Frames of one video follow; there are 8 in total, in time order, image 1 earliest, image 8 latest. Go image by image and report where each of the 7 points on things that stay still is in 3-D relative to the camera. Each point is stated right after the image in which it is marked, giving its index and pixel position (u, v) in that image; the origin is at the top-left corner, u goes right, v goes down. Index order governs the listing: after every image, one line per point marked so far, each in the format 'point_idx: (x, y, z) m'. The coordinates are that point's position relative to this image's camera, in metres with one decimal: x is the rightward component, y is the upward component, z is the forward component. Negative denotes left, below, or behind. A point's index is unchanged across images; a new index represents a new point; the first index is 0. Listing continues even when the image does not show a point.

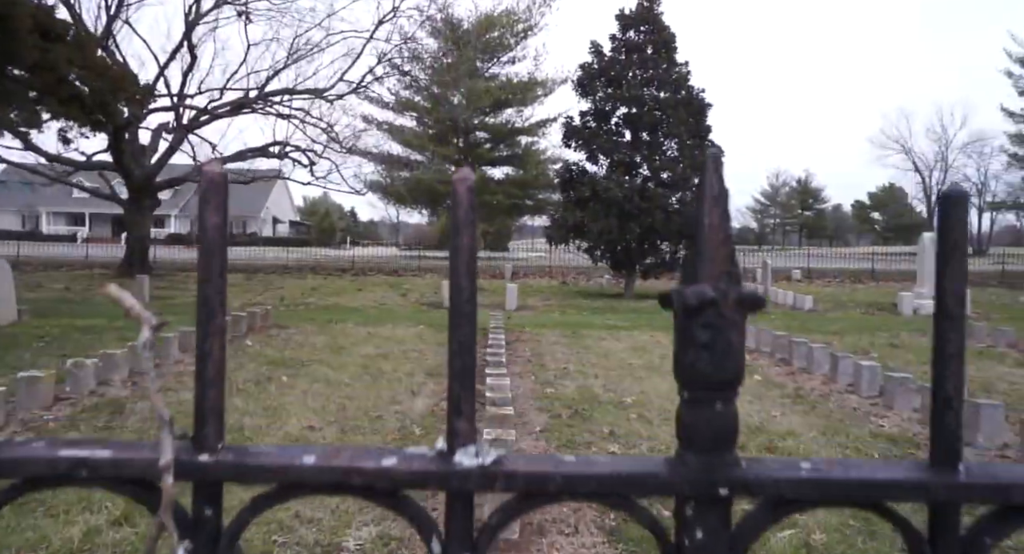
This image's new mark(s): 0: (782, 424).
0: (+3.1, -1.7, +7.5) m
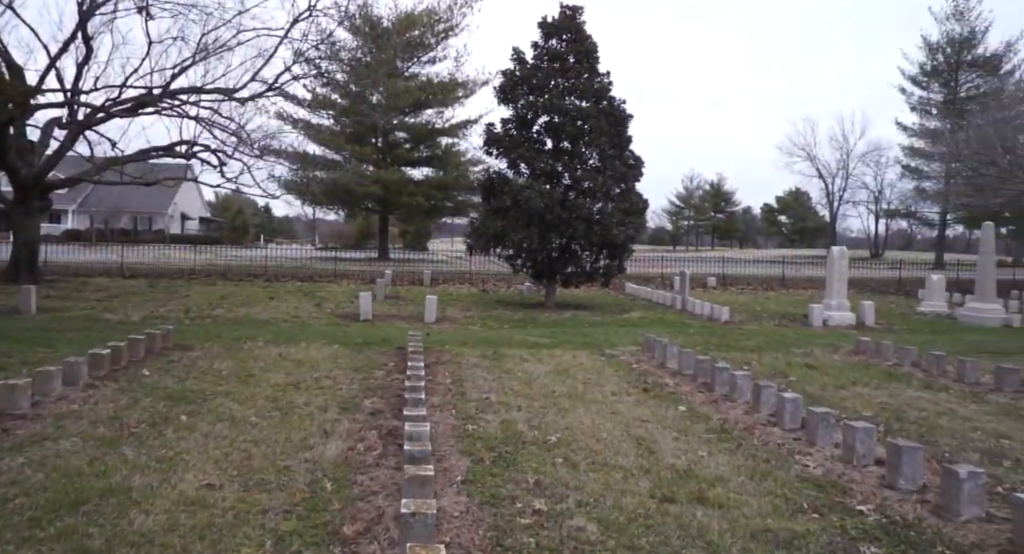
0: (+2.2, -2.2, +7.3) m
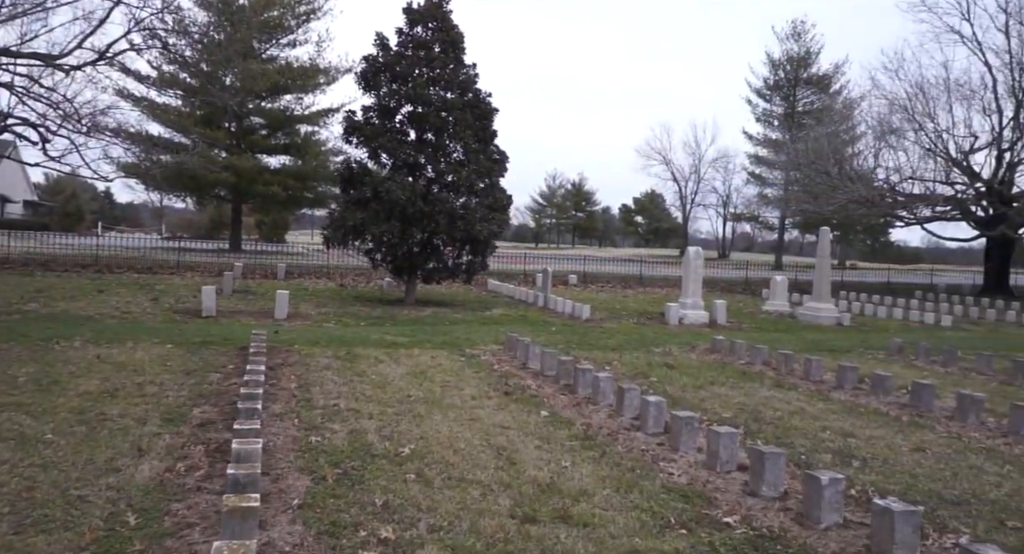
0: (+0.6, -2.1, +6.8) m
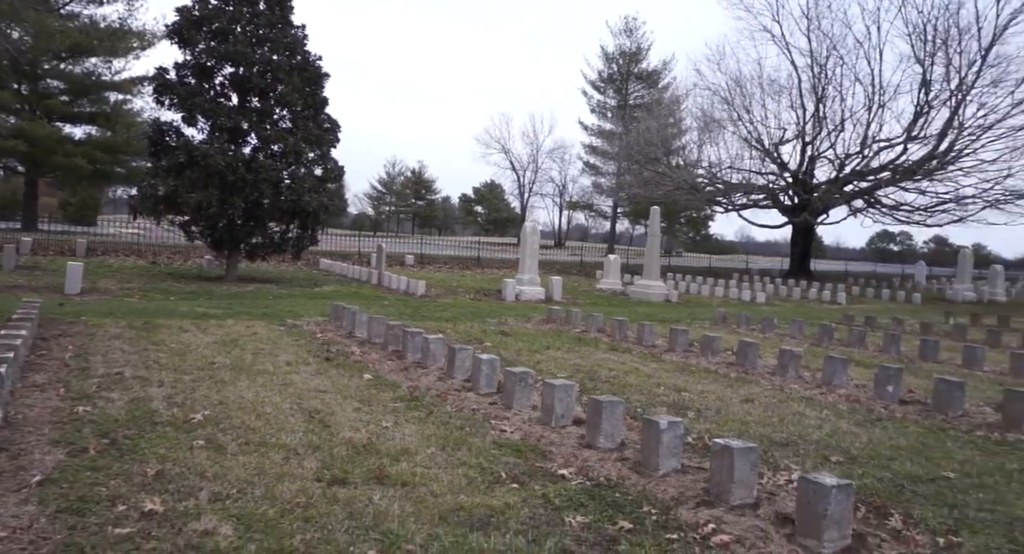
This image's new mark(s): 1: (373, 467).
0: (-1.1, -1.5, +6.0) m
1: (-1.1, -1.6, +5.3) m
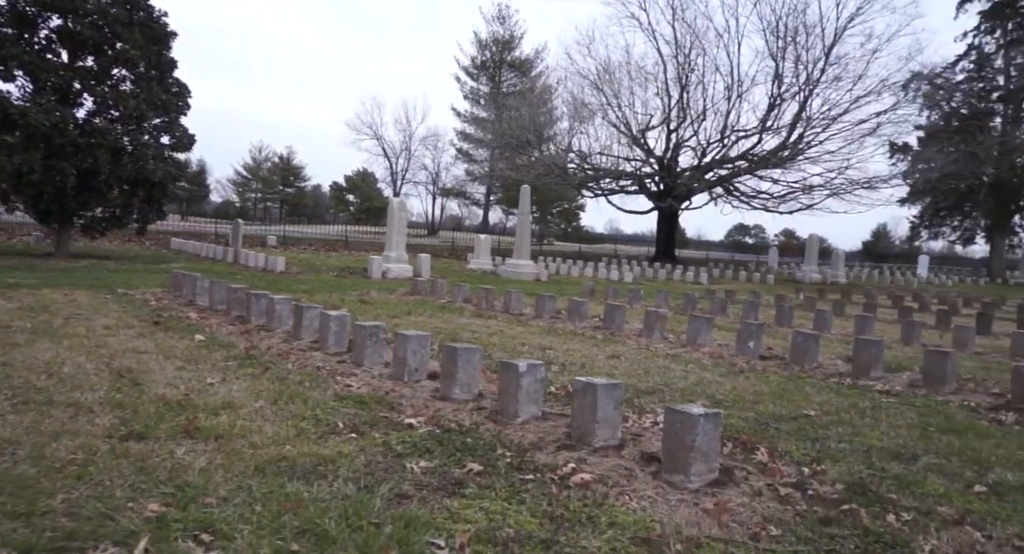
0: (-2.3, -0.9, +5.1) m
1: (-2.3, -1.0, +4.4) m
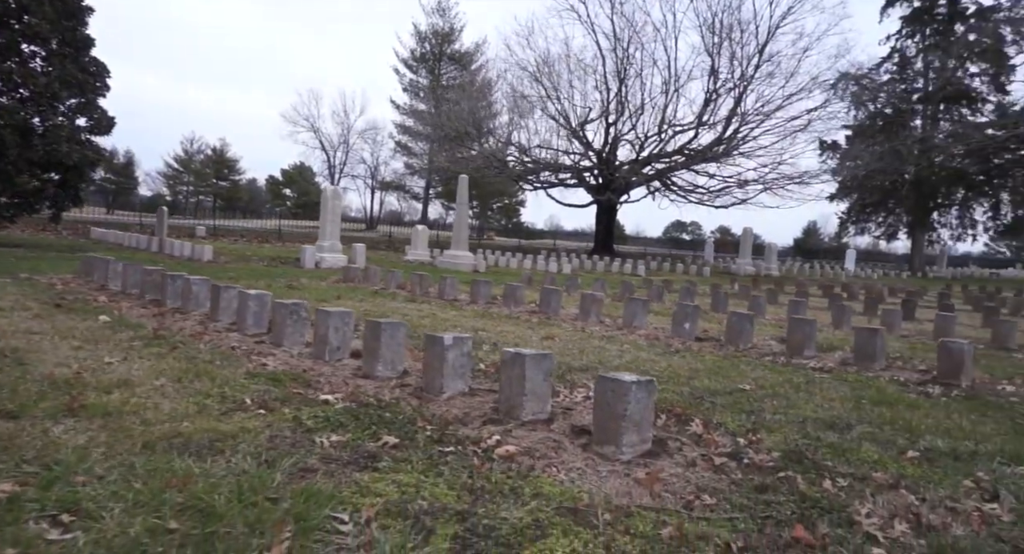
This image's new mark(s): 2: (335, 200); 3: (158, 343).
0: (-2.9, -0.7, +4.6) m
1: (-2.7, -0.7, +3.9) m
2: (-4.4, +1.9, +16.4) m
3: (-3.1, -0.6, +5.7) m
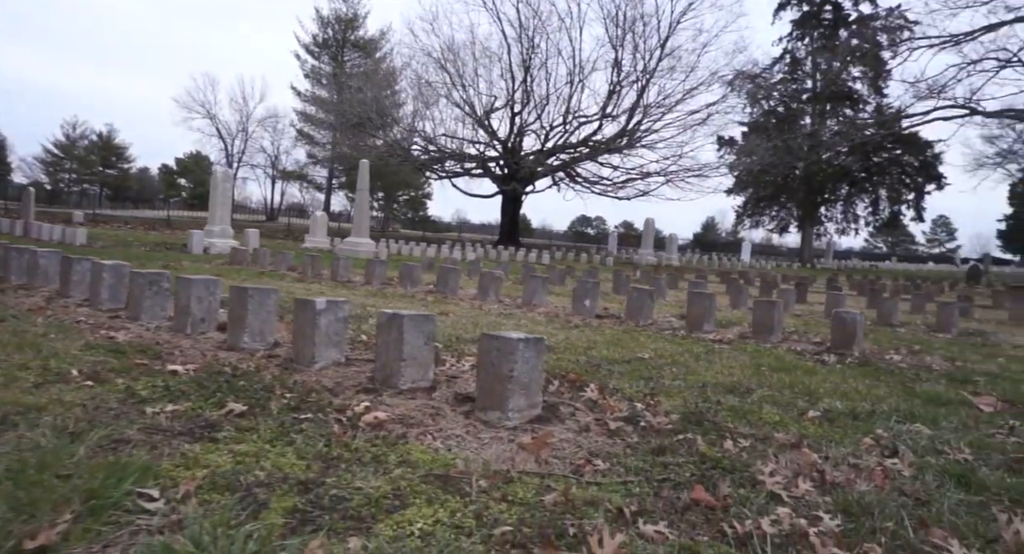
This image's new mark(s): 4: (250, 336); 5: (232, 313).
0: (-3.6, -0.4, +3.8) m
1: (-3.3, -0.5, +3.1) m
2: (-6.7, +2.3, +15.3) m
3: (-4.0, -0.3, +4.8) m
4: (-1.6, -0.4, +4.0) m
5: (-1.7, -0.2, +4.0) m
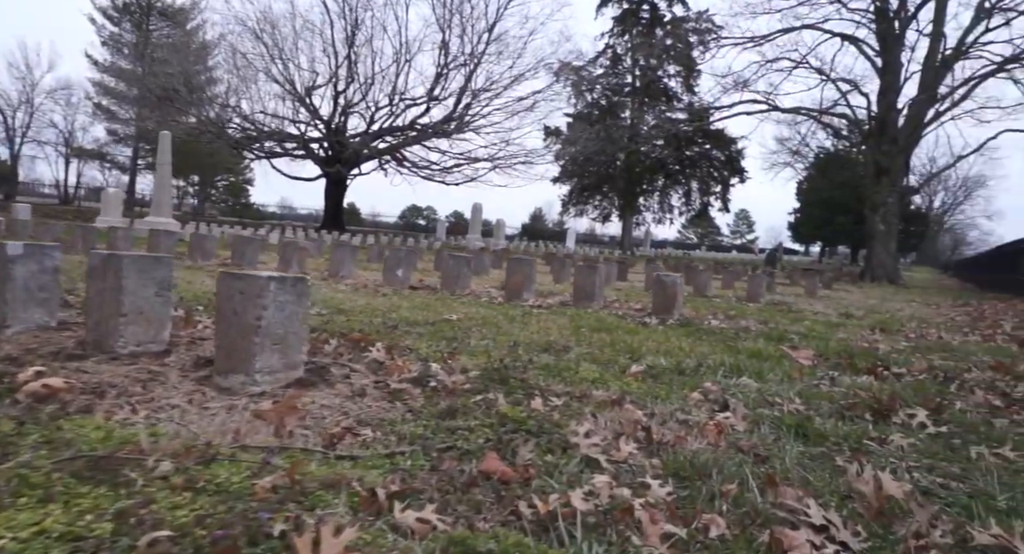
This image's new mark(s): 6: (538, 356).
0: (-4.5, -0.1, +2.2) m
1: (-4.1, -0.1, +1.6) m
2: (-10.4, +2.7, +12.5) m
3: (-5.1, 0.0, +3.1) m
4: (-2.7, -0.1, +2.8) m
5: (-2.8, +0.1, +2.9) m
6: (+0.1, -0.3, +2.3) m
